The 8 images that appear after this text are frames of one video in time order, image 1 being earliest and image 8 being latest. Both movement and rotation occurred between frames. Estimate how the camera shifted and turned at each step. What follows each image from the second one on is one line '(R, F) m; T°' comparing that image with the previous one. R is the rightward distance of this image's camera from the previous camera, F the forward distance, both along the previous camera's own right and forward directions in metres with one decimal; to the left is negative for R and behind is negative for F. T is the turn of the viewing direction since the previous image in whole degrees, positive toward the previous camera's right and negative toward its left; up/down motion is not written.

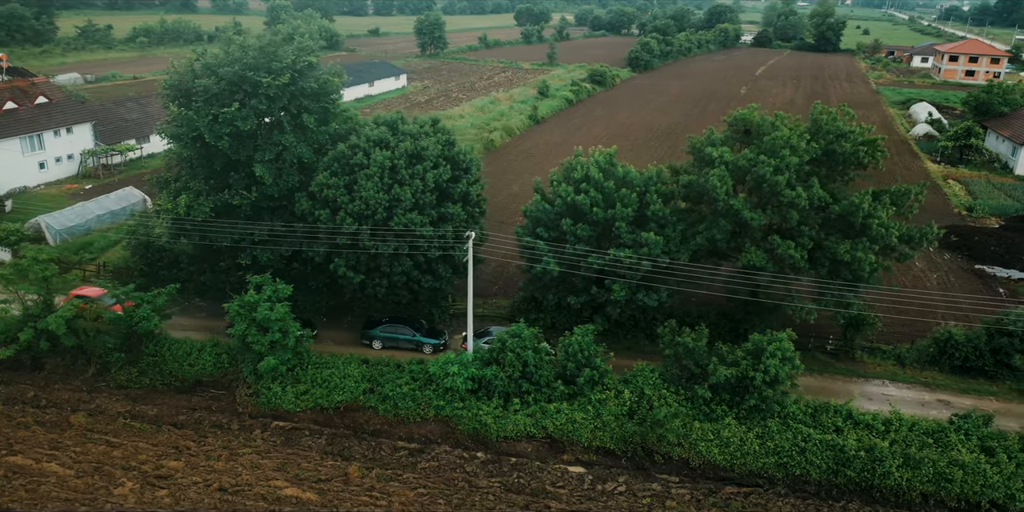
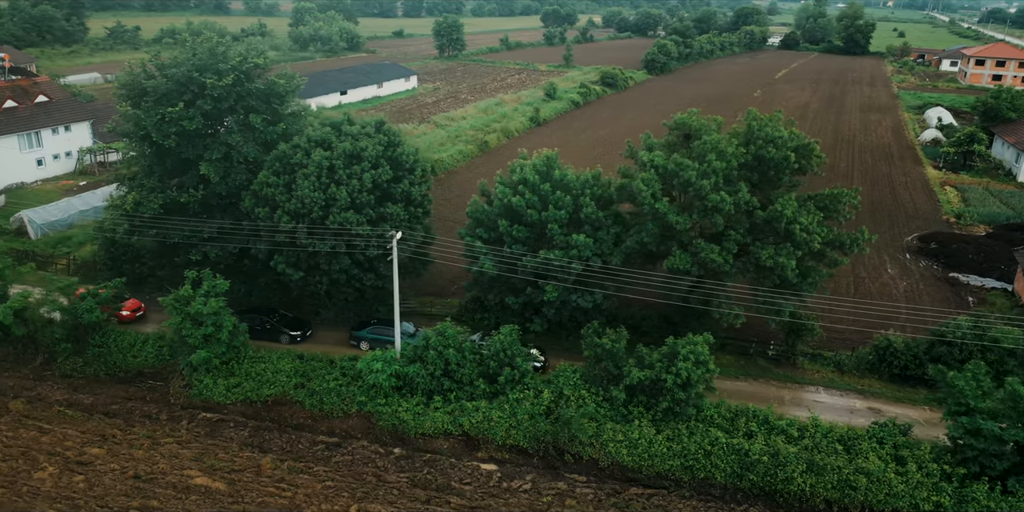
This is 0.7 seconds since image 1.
(+2.7, -0.2) m; -2°
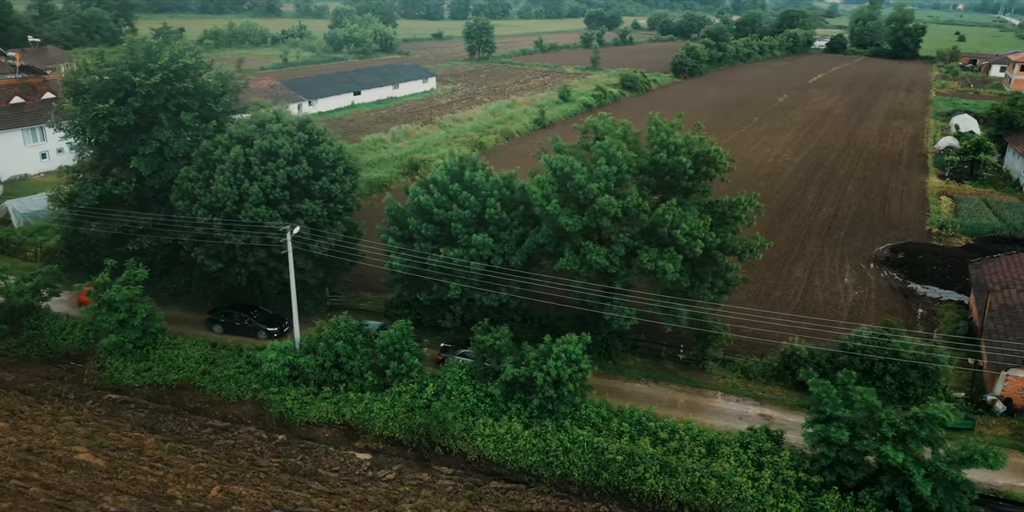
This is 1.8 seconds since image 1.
(+4.2, -0.3) m; -4°
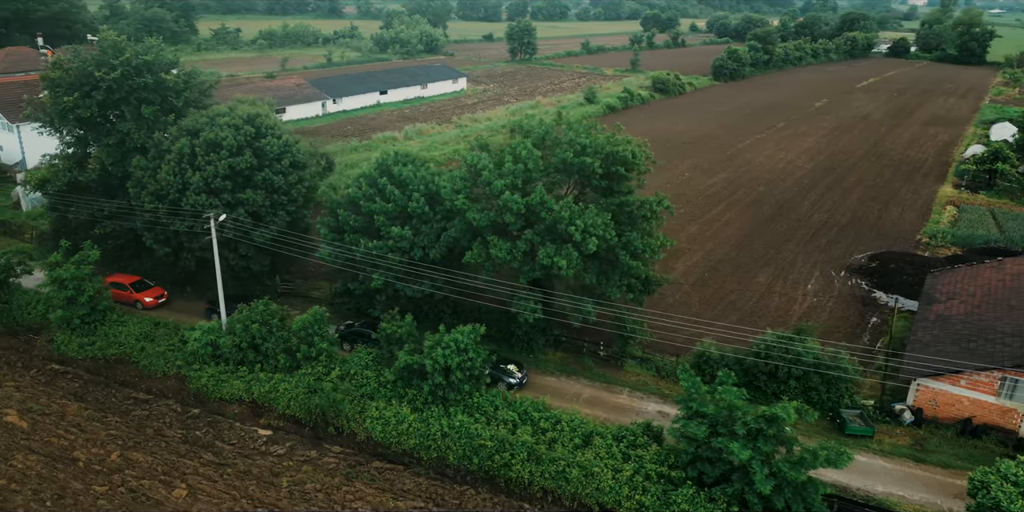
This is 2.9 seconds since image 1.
(+4.1, -0.5) m; -5°
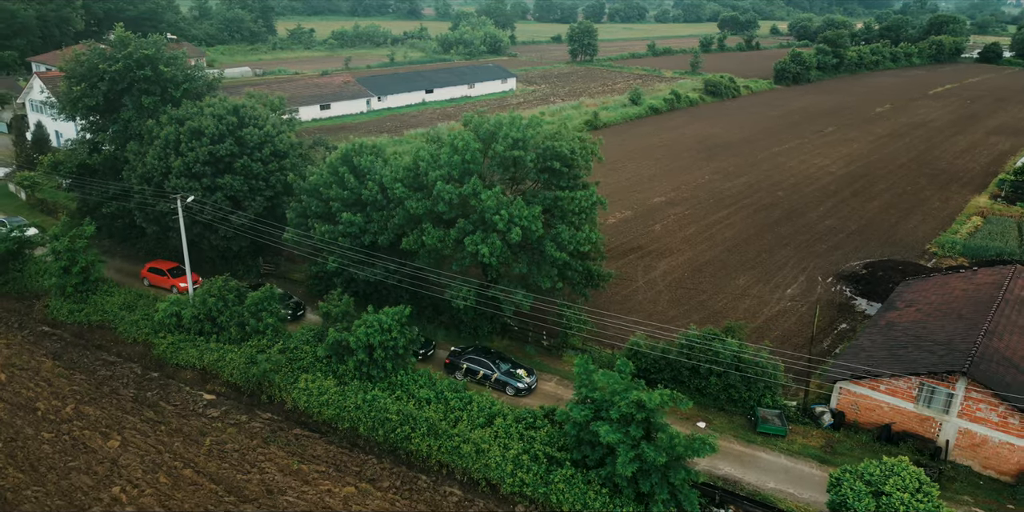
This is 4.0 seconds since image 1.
(+4.1, -0.6) m; -6°
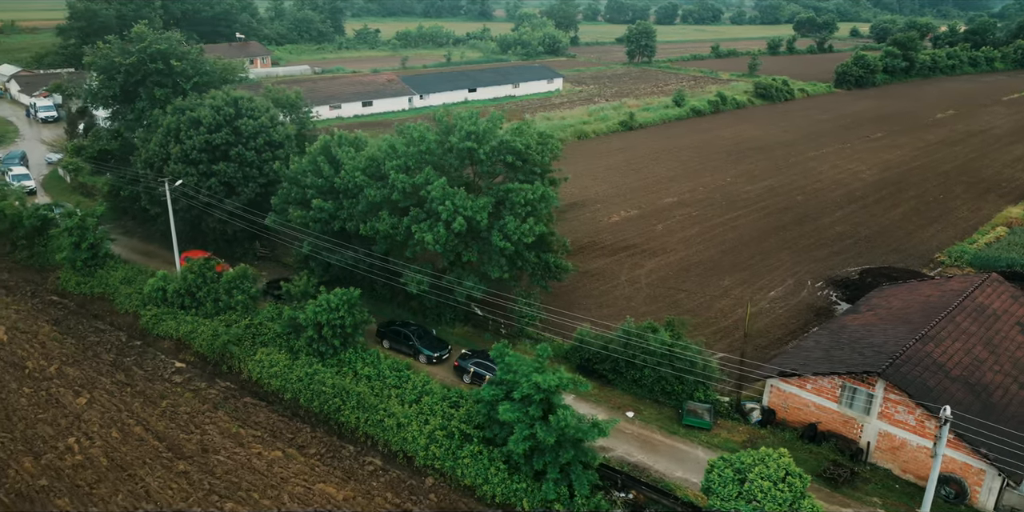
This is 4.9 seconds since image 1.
(+3.6, -0.6) m; -6°
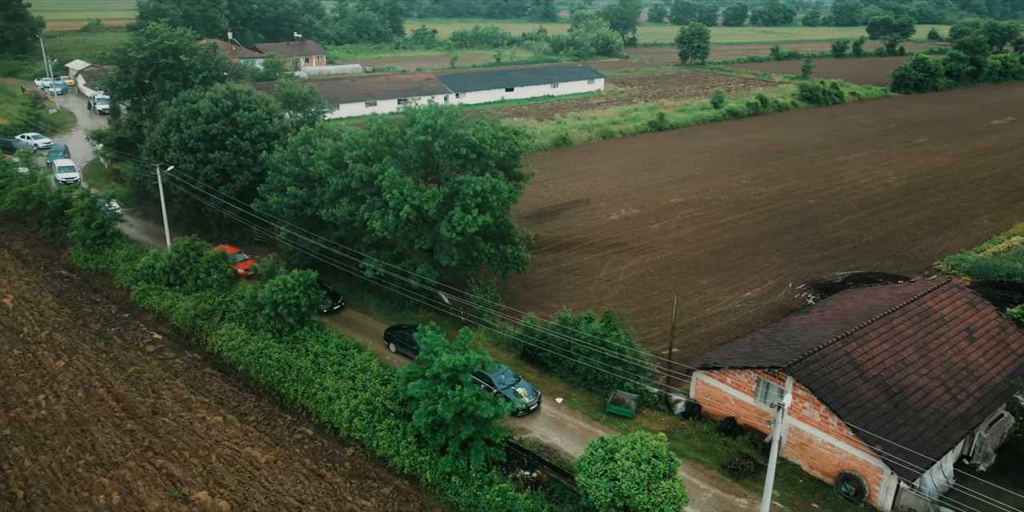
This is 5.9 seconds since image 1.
(+3.5, -0.7) m; -5°
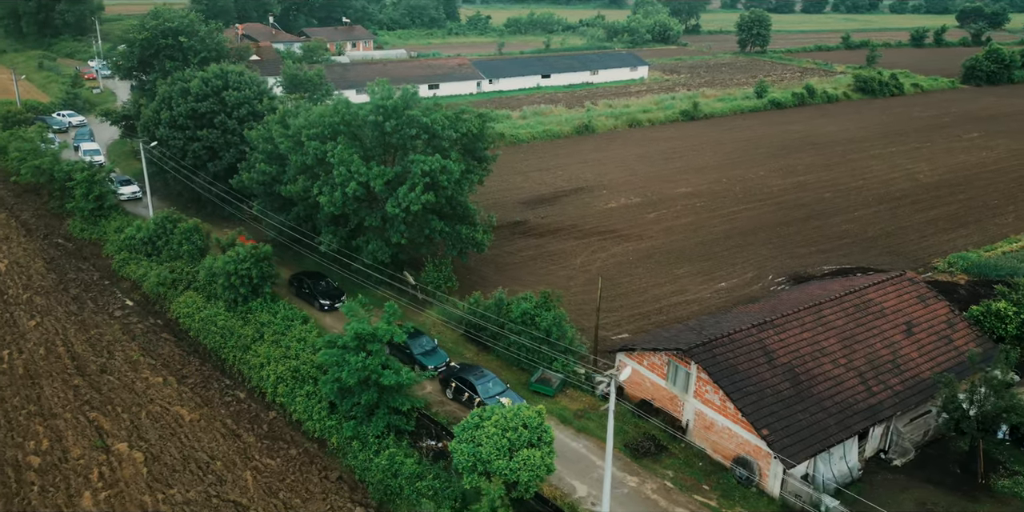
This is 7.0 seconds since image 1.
(+3.9, -0.2) m; -5°
